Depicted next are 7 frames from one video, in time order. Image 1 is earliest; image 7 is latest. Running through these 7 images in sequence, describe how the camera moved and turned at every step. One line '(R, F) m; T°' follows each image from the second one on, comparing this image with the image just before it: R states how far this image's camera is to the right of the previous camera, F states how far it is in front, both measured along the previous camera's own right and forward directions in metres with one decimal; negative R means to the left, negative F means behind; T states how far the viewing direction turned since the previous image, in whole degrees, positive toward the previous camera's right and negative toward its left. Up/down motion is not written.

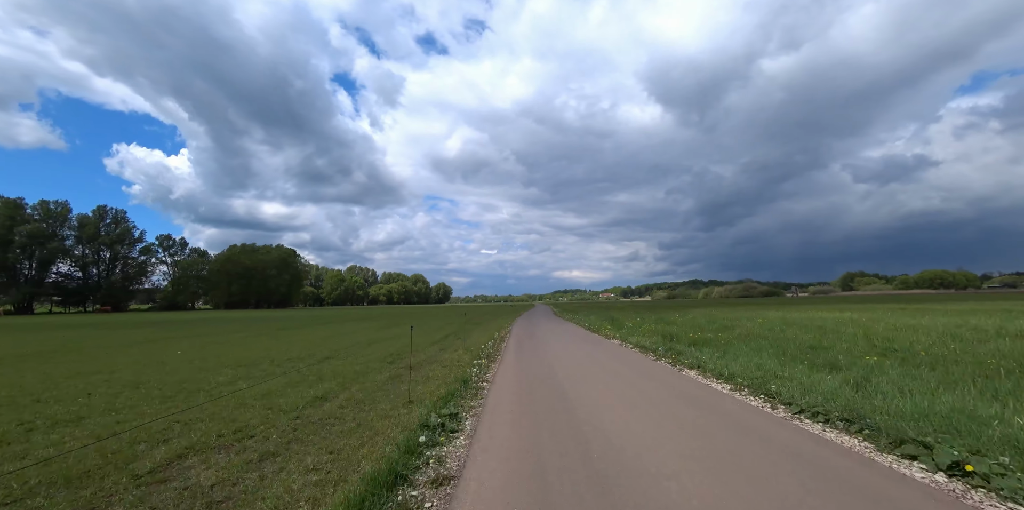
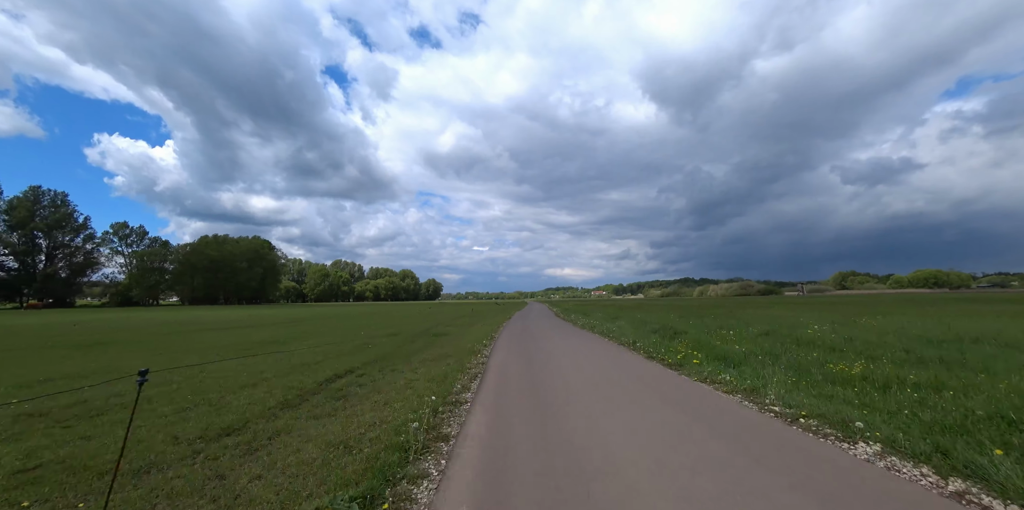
(0.0, +1.5) m; +1°
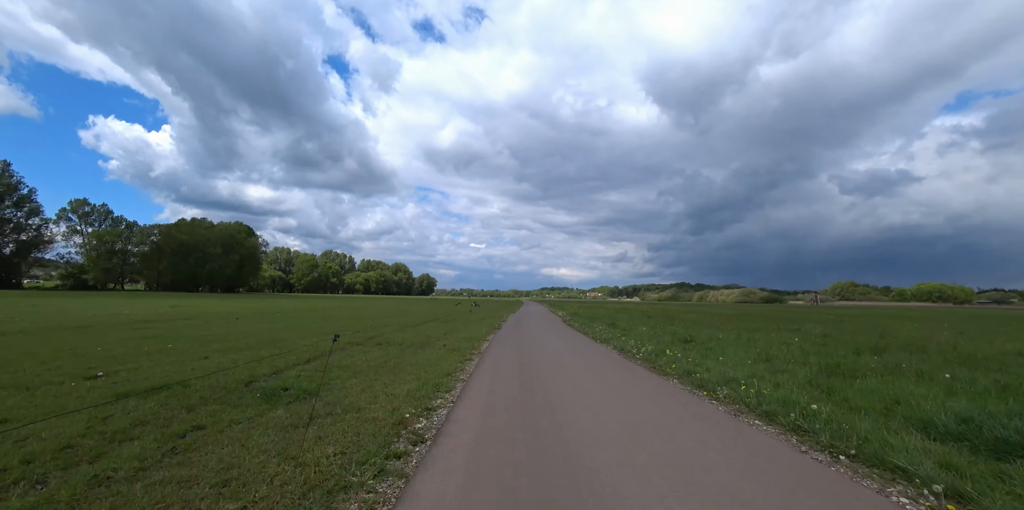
(0.0, +1.5) m; +1°
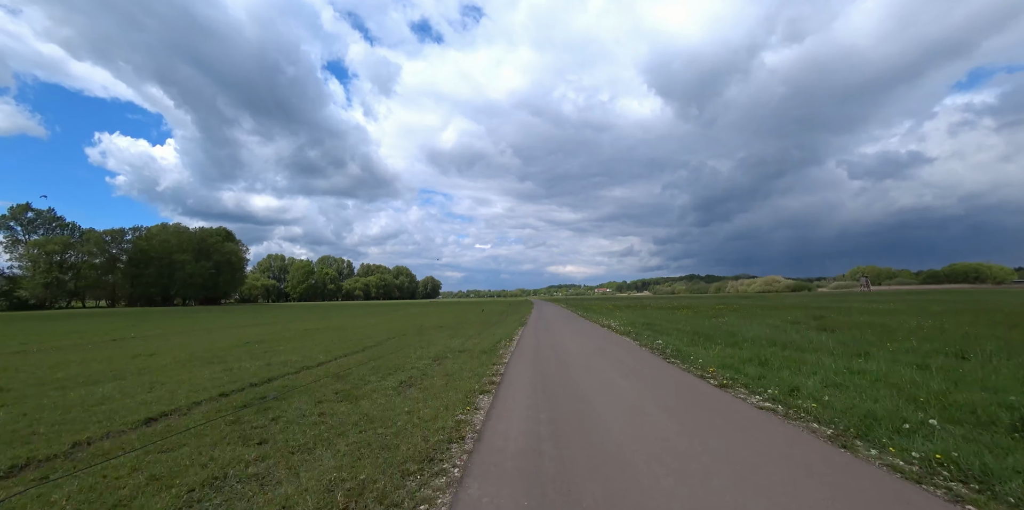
(0.0, +2.5) m; -1°
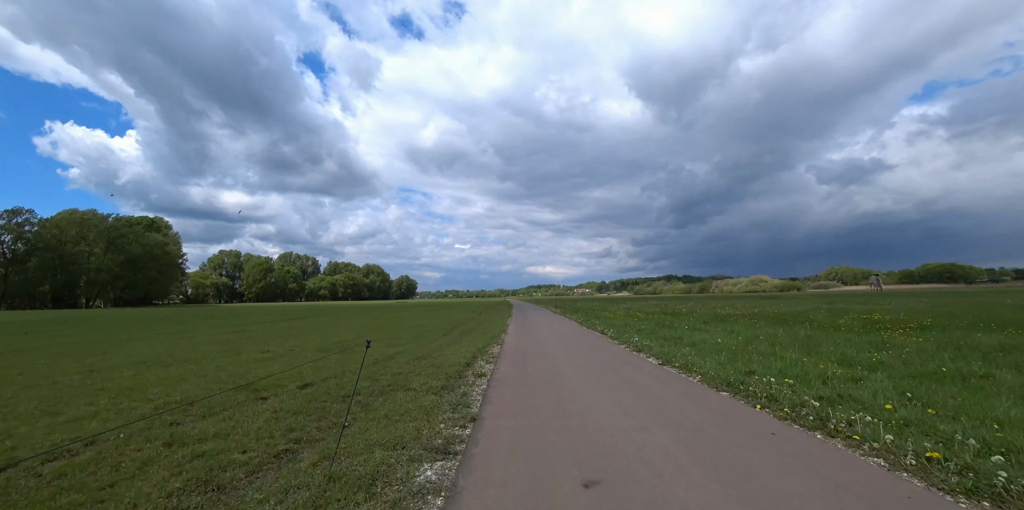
(+0.1, +2.6) m; +3°
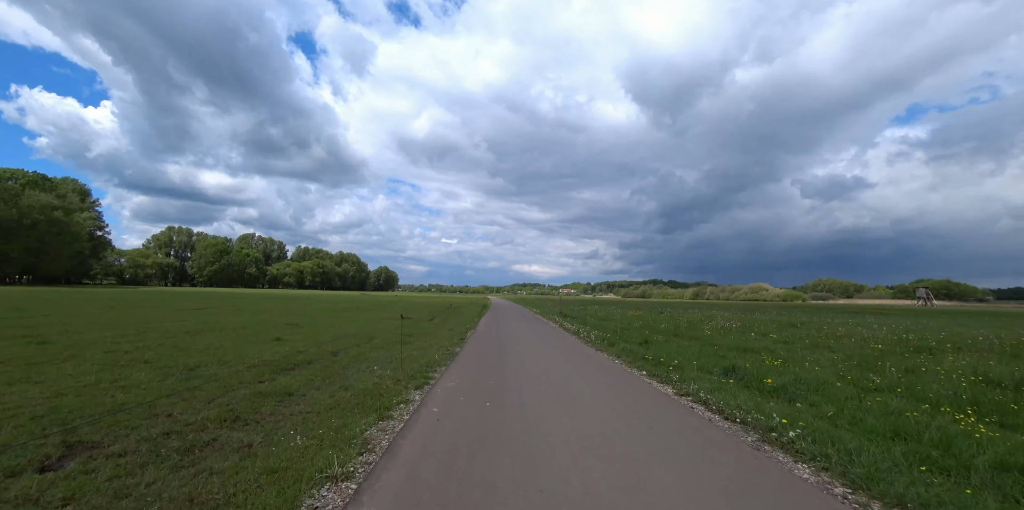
(-0.1, +3.4) m; +2°
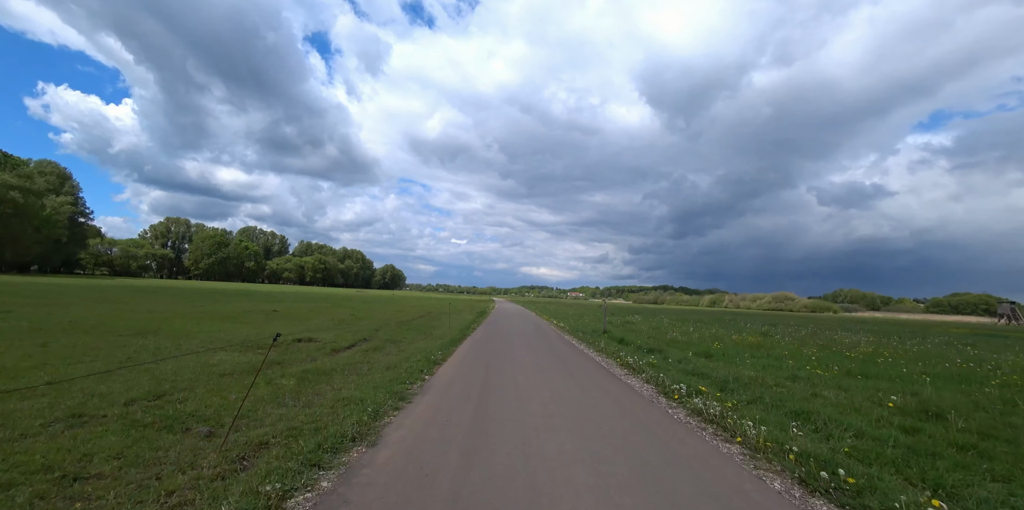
(0.0, +1.9) m; -1°
